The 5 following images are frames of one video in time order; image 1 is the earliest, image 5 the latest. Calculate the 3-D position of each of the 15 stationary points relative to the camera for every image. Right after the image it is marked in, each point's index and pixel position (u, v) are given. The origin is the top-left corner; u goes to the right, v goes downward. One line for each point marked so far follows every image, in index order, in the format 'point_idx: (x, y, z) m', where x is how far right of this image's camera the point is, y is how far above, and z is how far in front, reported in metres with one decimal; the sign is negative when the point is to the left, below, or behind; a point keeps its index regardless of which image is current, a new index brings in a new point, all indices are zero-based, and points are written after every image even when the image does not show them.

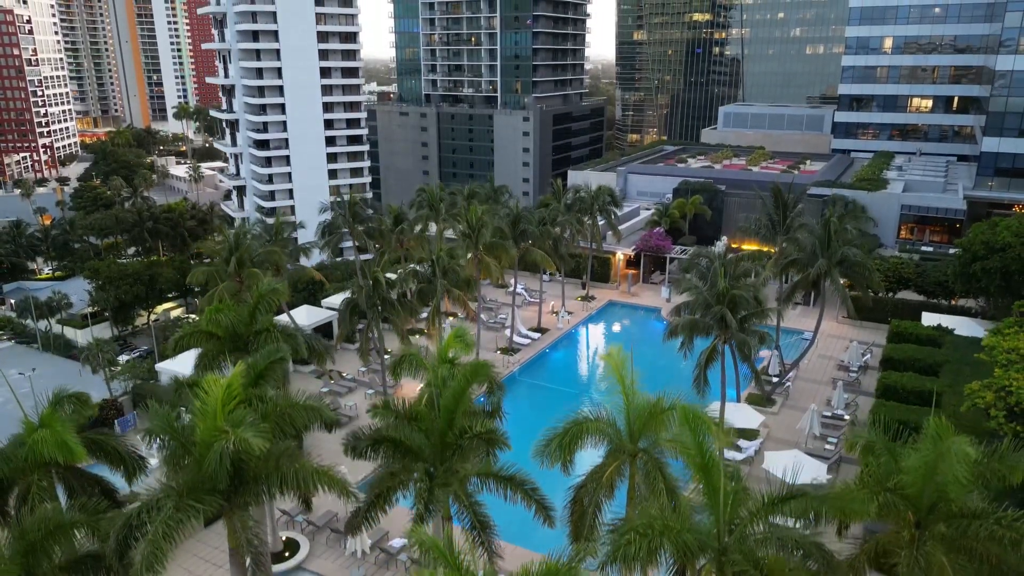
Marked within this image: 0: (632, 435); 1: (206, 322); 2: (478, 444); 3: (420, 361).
0: (+2.8, -3.5, +14.7) m
1: (-9.5, -1.1, +19.0) m
2: (-0.8, -3.6, +13.8) m
3: (-2.7, -2.2, +17.8) m
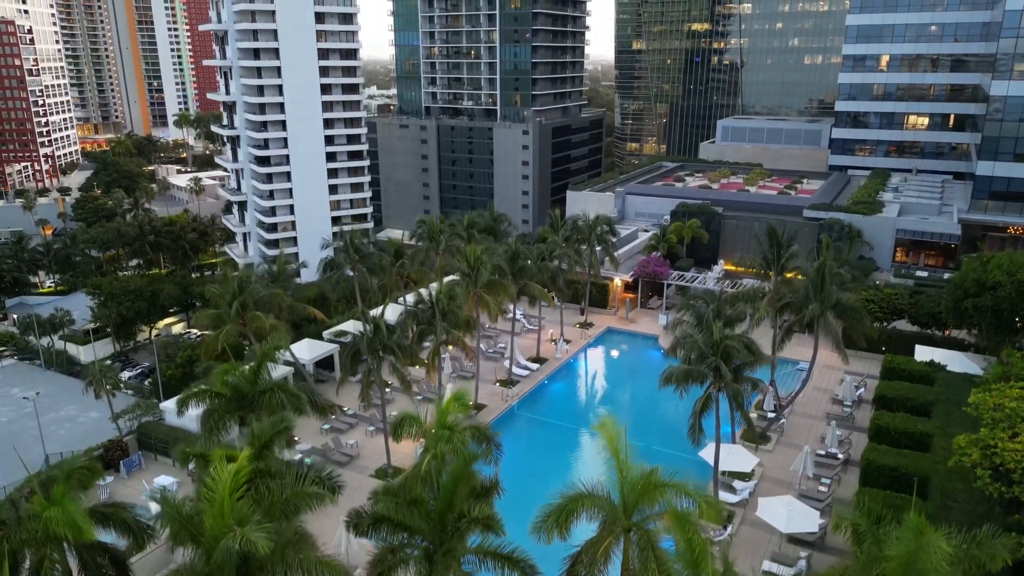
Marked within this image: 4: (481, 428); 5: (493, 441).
0: (+2.8, -5.5, +15.2) m
1: (-9.6, -3.0, +19.5) m
2: (-0.9, -5.6, +14.2) m
3: (-2.8, -4.1, +18.3) m
4: (-1.1, -4.4, +19.1) m
5: (-0.7, -4.9, +19.5) m
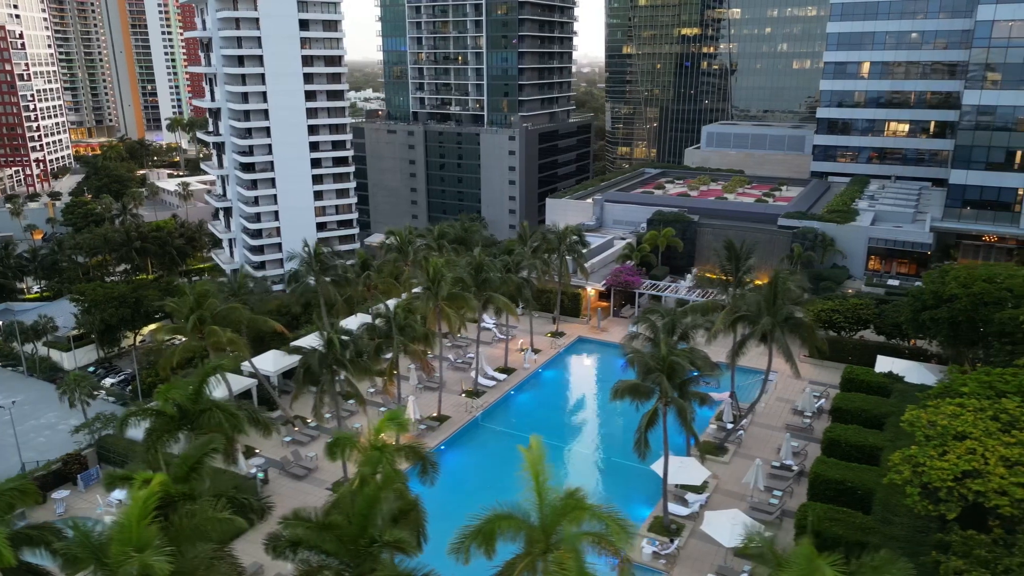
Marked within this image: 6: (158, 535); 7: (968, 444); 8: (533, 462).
0: (+0.8, -6.1, +15.4) m
1: (-11.6, -3.7, +19.7) m
2: (-2.9, -6.2, +14.4) m
3: (-4.8, -4.7, +18.5) m
4: (-3.1, -5.0, +19.3) m
5: (-2.8, -5.5, +19.7) m
6: (-7.6, -5.3, +13.3) m
7: (+14.3, -4.9, +19.2) m
8: (+0.5, -4.4, +15.5) m
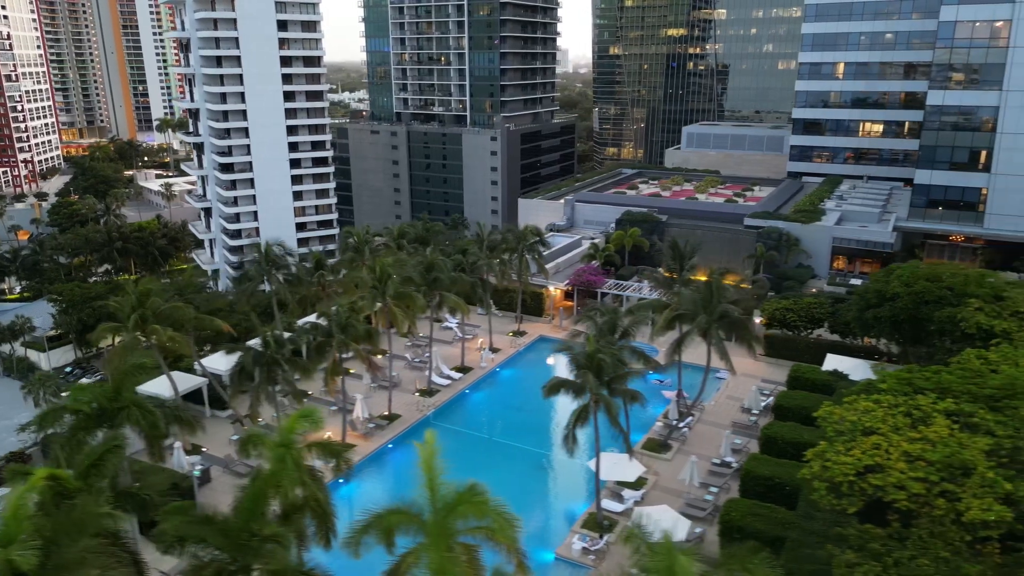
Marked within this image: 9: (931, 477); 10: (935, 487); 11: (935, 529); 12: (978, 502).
0: (-2.0, -6.0, +15.6) m
1: (-14.4, -3.6, +19.9) m
2: (-5.7, -6.1, +14.6) m
3: (-7.6, -4.7, +18.7) m
4: (-5.9, -4.9, +19.5) m
5: (-5.5, -5.4, +19.9) m
6: (-10.4, -5.3, +13.5) m
7: (+11.5, -4.8, +19.4) m
8: (-2.2, -4.3, +15.7) m
9: (+12.2, -5.5, +17.8) m
10: (+12.3, -5.8, +17.7) m
11: (+11.8, -6.7, +17.0) m
12: (+12.9, -5.9, +16.9) m
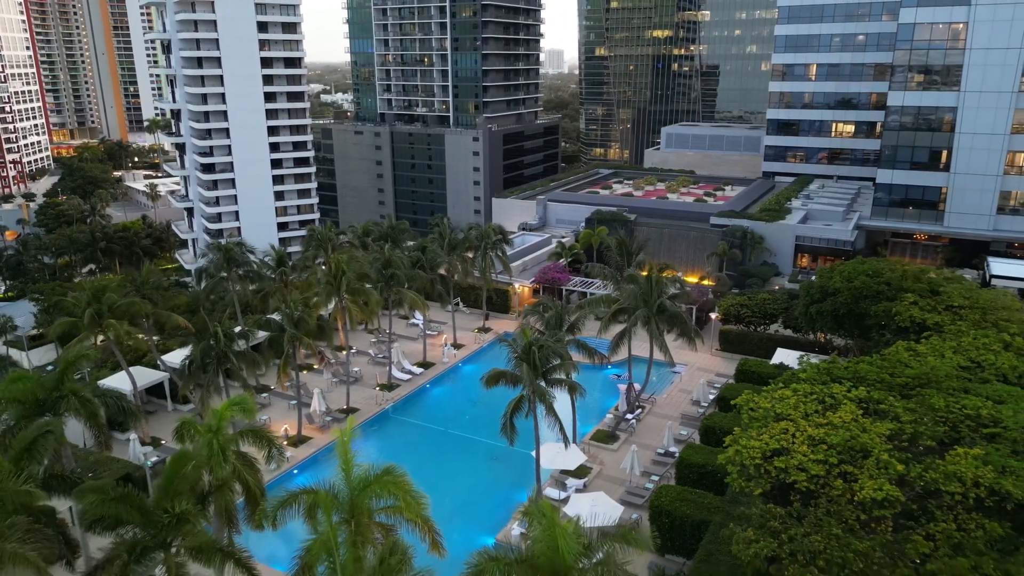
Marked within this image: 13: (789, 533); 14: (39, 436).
0: (-4.5, -5.8, +16.4) m
1: (-16.8, -3.4, +20.7) m
2: (-8.1, -5.9, +15.5) m
3: (-10.0, -4.4, +19.5) m
4: (-8.3, -4.7, +20.3) m
5: (-8.0, -5.2, +20.7) m
6: (-12.8, -5.0, +14.2) m
7: (+9.0, -4.5, +20.3) m
8: (-4.7, -4.1, +16.5) m
9: (+9.7, -5.2, +18.7) m
10: (+9.8, -5.5, +18.6) m
11: (+9.3, -6.4, +17.9) m
12: (+10.4, -5.6, +17.8) m
13: (+7.9, -7.0, +17.5) m
14: (-13.6, -4.3, +17.7) m
